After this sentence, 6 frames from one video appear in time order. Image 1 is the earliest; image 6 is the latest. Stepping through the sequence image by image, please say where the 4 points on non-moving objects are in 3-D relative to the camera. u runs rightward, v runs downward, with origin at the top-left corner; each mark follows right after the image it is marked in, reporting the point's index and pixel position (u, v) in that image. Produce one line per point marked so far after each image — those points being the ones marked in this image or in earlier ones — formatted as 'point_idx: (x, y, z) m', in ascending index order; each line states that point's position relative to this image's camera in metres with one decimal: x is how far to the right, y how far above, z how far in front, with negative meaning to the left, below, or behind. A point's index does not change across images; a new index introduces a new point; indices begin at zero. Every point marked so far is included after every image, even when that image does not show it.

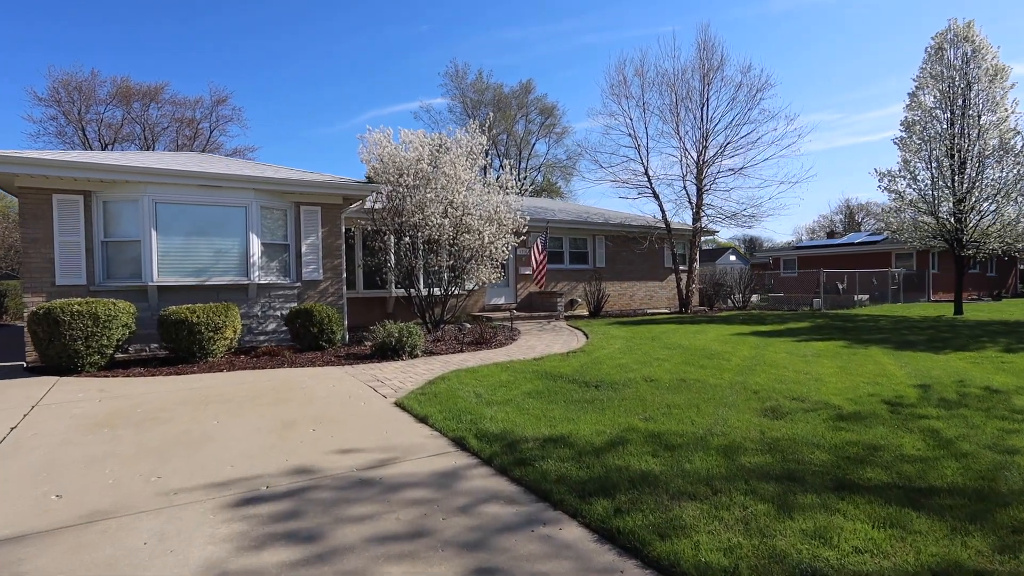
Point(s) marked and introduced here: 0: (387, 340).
0: (-2.2, -0.9, +9.0) m
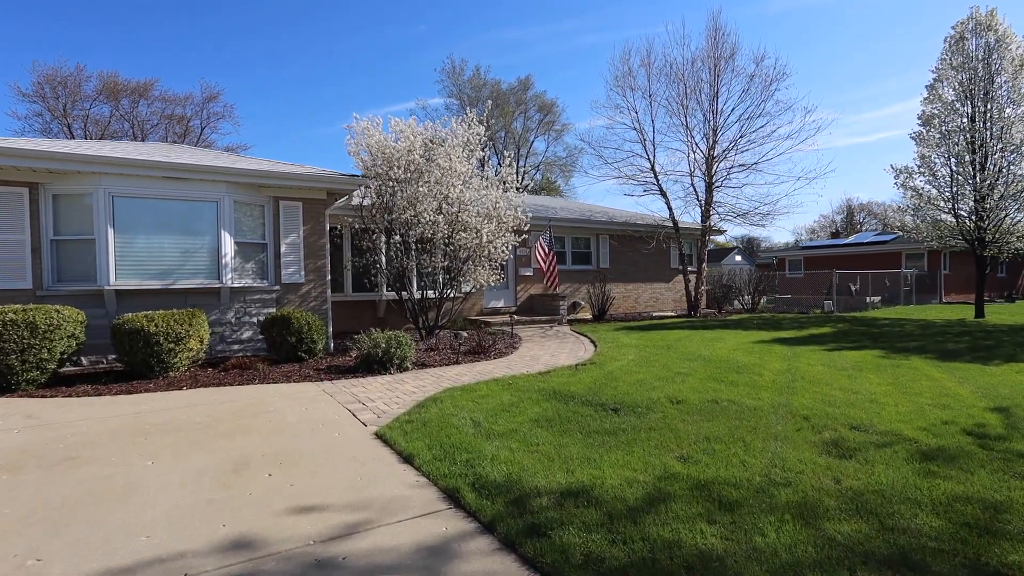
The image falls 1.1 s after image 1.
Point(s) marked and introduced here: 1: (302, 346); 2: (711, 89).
0: (-2.1, -1.0, +8.0) m
1: (-3.4, -1.0, +8.7) m
2: (+6.4, +6.4, +17.1) m
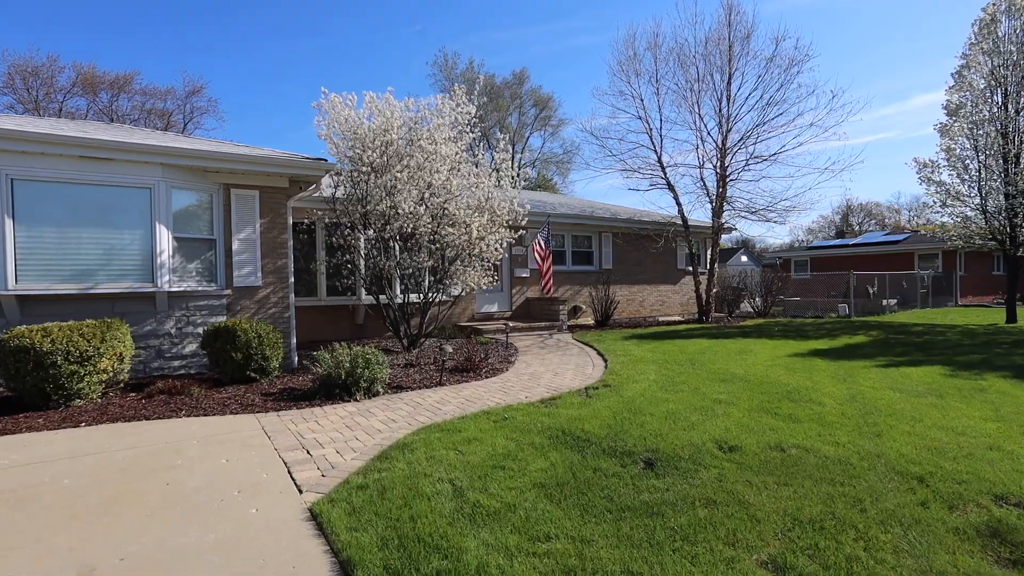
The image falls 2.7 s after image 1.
0: (-2.2, -1.1, +6.4) m
1: (-3.5, -1.0, +7.1) m
2: (+6.3, +6.3, +15.6) m
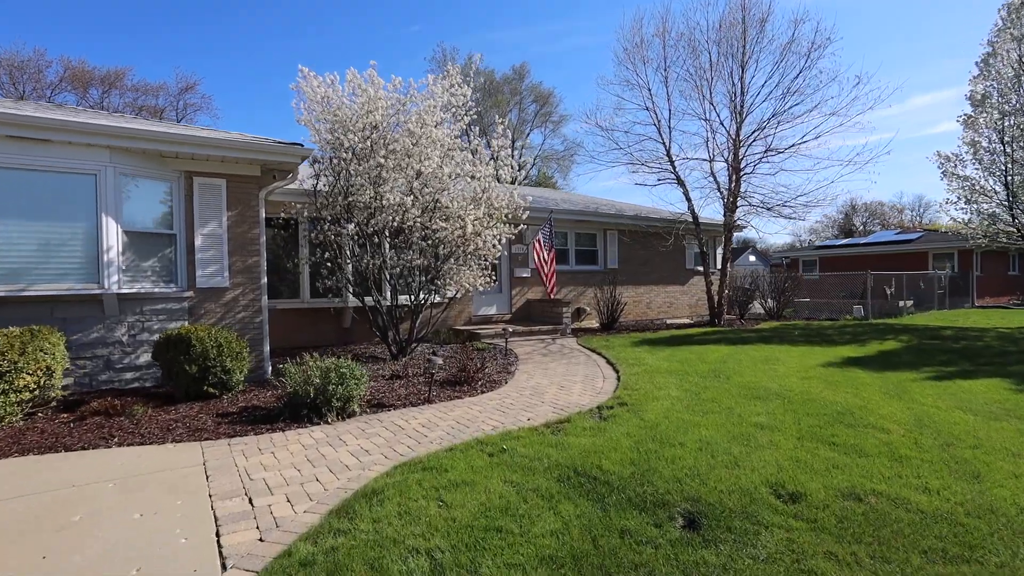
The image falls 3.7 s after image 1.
0: (-2.2, -1.1, +5.4) m
1: (-3.5, -1.0, +6.1) m
2: (+6.3, +6.3, +14.7) m
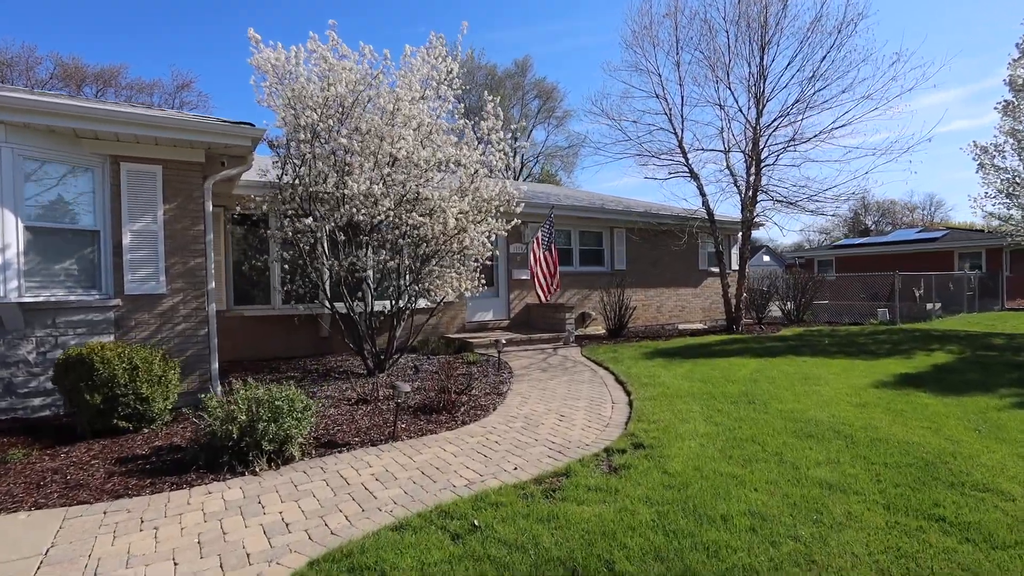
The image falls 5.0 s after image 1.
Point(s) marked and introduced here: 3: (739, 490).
0: (-2.3, -1.2, +4.2) m
1: (-3.6, -1.1, +4.9) m
2: (+6.2, +6.2, +13.4) m
3: (+1.5, -1.3, +3.5) m
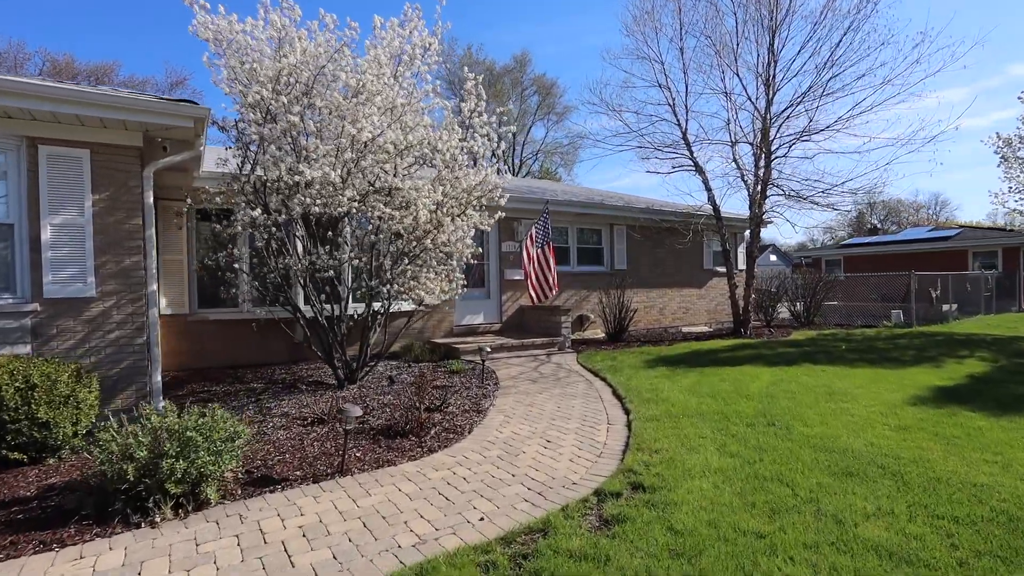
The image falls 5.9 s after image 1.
0: (-2.5, -1.2, +3.4) m
1: (-3.8, -1.1, +4.1) m
2: (+6.0, +6.2, +12.5) m
3: (+1.3, -1.4, +2.6) m
